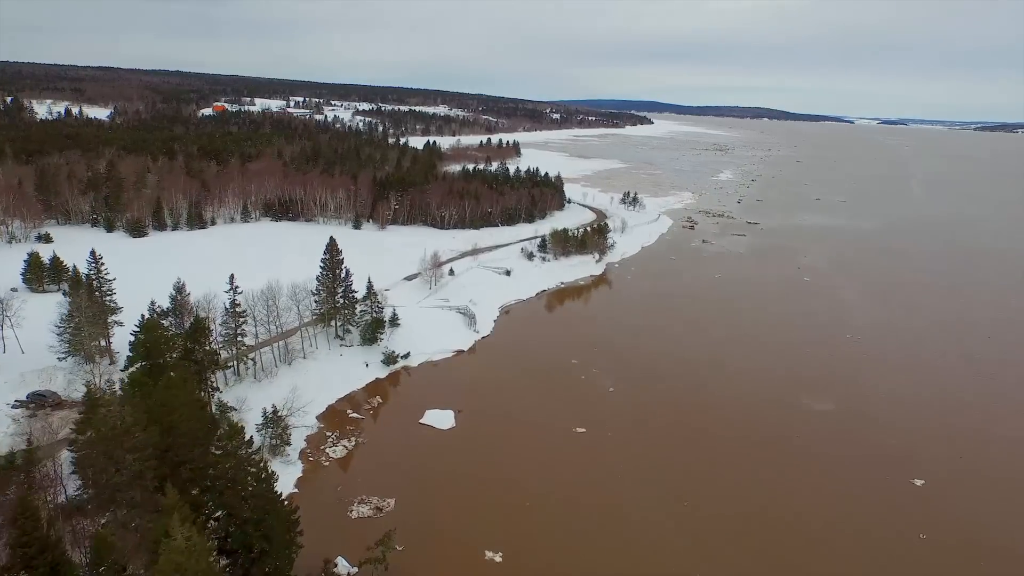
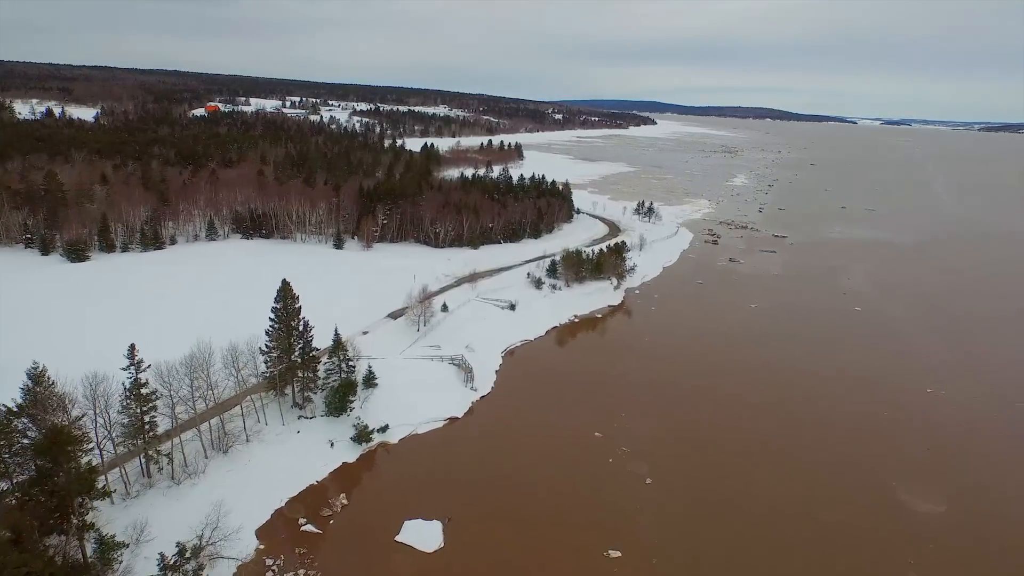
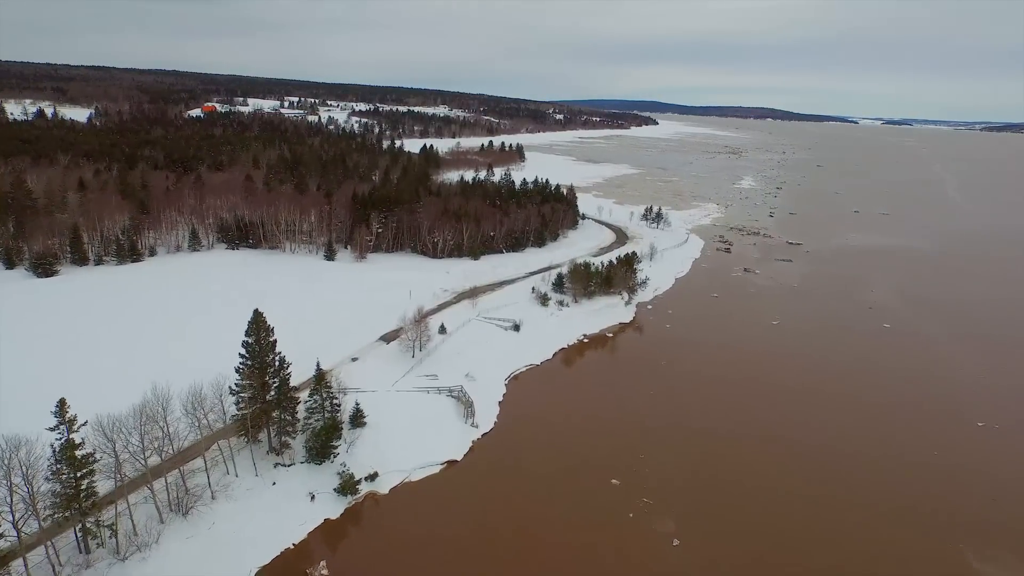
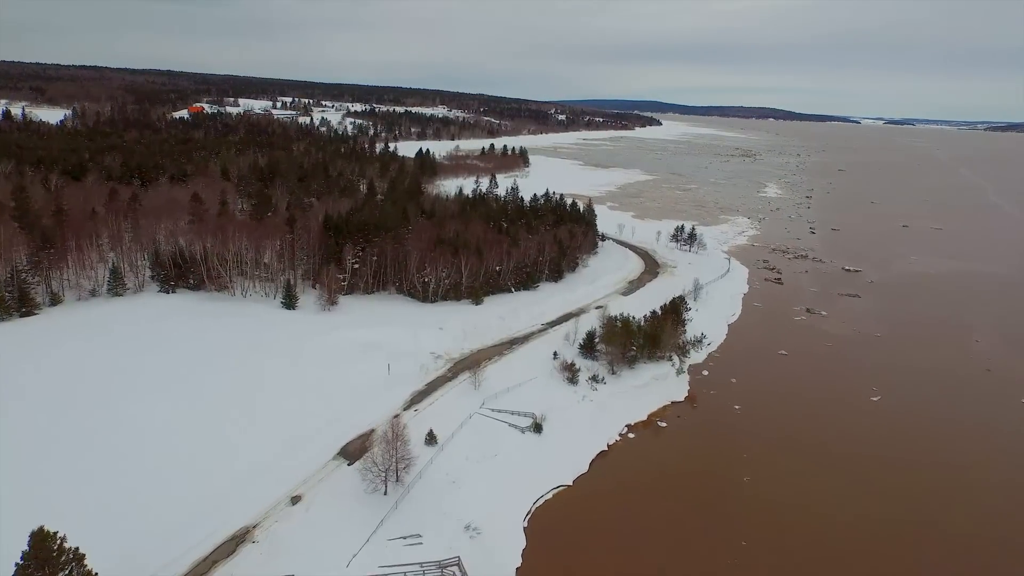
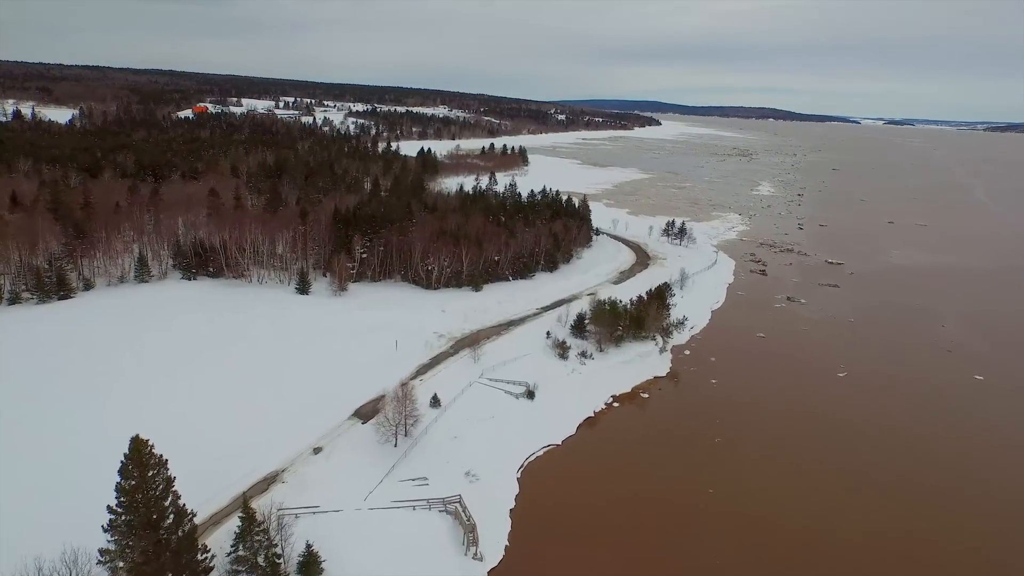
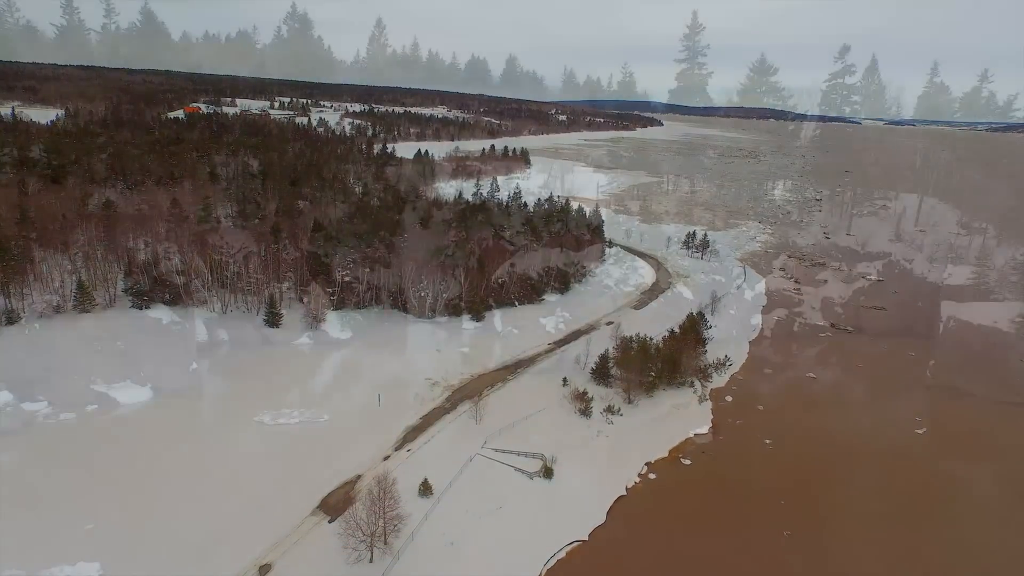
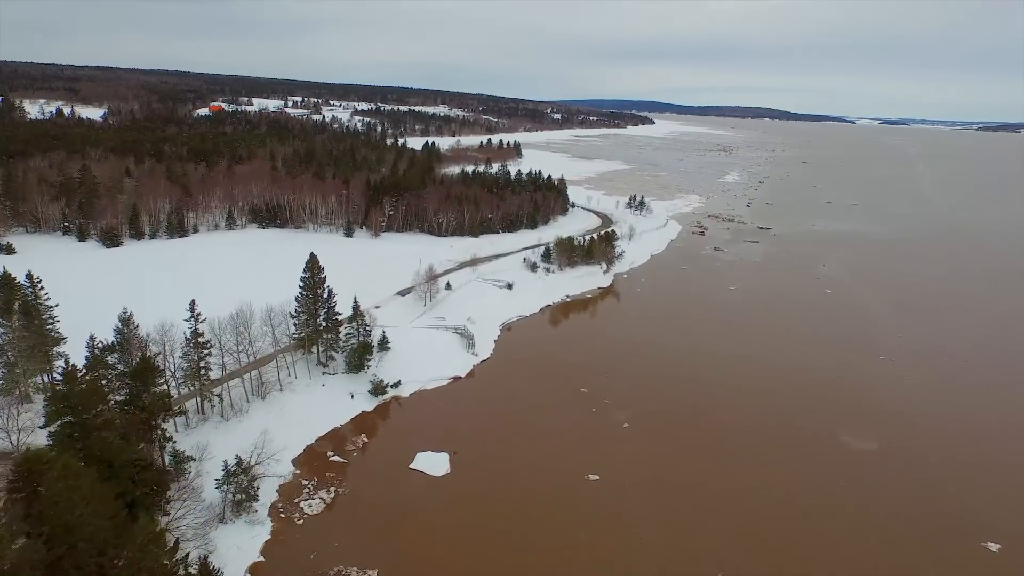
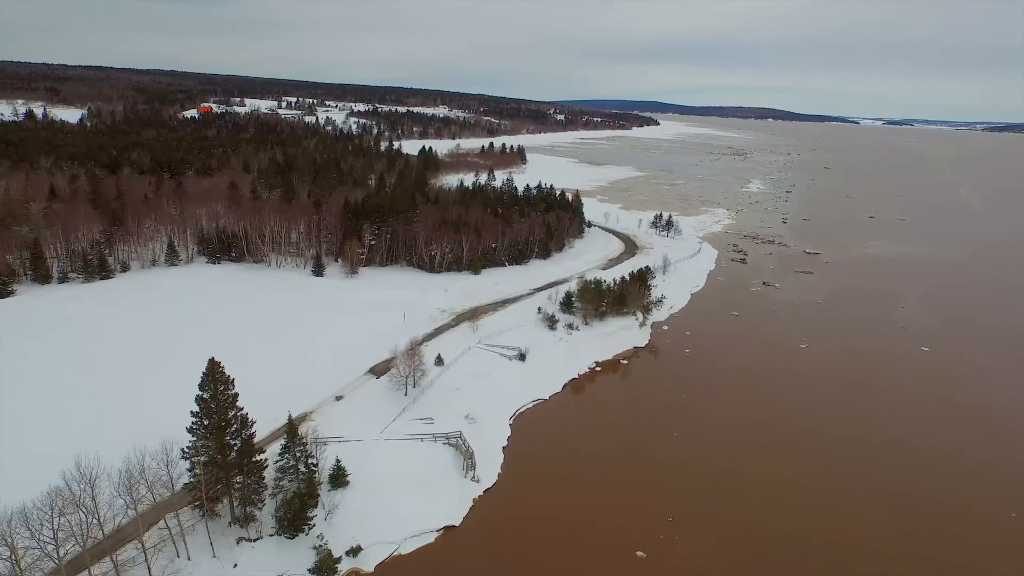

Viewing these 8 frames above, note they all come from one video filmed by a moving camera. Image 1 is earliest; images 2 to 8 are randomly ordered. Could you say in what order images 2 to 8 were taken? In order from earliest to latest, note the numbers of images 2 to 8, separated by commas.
7, 2, 3, 8, 5, 4, 6
